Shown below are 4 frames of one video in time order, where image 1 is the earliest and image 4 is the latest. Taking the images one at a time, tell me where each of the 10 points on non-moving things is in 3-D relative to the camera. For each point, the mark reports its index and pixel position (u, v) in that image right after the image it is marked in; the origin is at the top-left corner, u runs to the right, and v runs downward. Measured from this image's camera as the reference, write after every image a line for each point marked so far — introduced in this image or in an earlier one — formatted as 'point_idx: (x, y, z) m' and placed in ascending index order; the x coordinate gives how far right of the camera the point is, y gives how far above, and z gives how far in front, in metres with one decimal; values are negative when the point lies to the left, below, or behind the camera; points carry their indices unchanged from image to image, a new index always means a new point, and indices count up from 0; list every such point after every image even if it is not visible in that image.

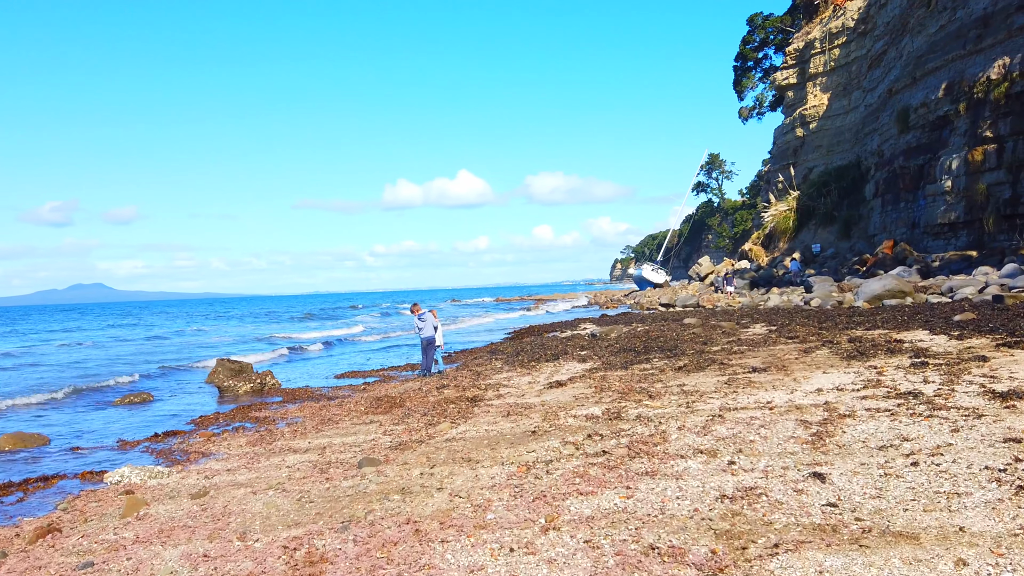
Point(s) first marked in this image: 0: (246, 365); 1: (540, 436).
0: (-5.2, -1.5, +16.7) m
1: (+0.3, -1.4, +8.0) m
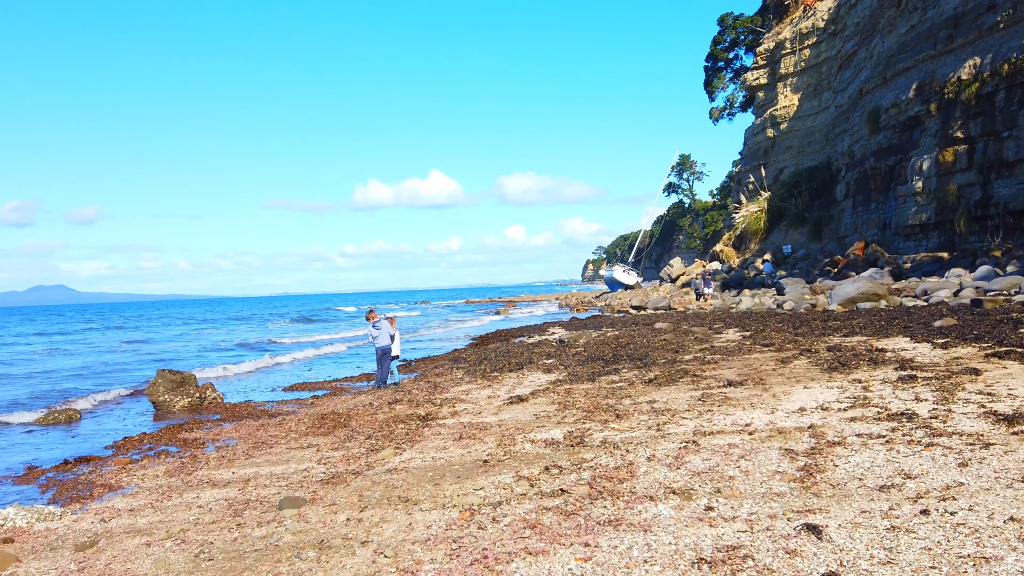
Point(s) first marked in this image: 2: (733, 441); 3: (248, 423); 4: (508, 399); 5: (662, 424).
0: (-6.0, -1.7, +15.5) m
1: (-0.2, -1.5, +7.1) m
2: (+1.9, -1.3, +7.2) m
3: (-3.8, -1.9, +12.0) m
4: (-0.1, -1.6, +11.8) m
5: (+1.5, -1.4, +8.3) m
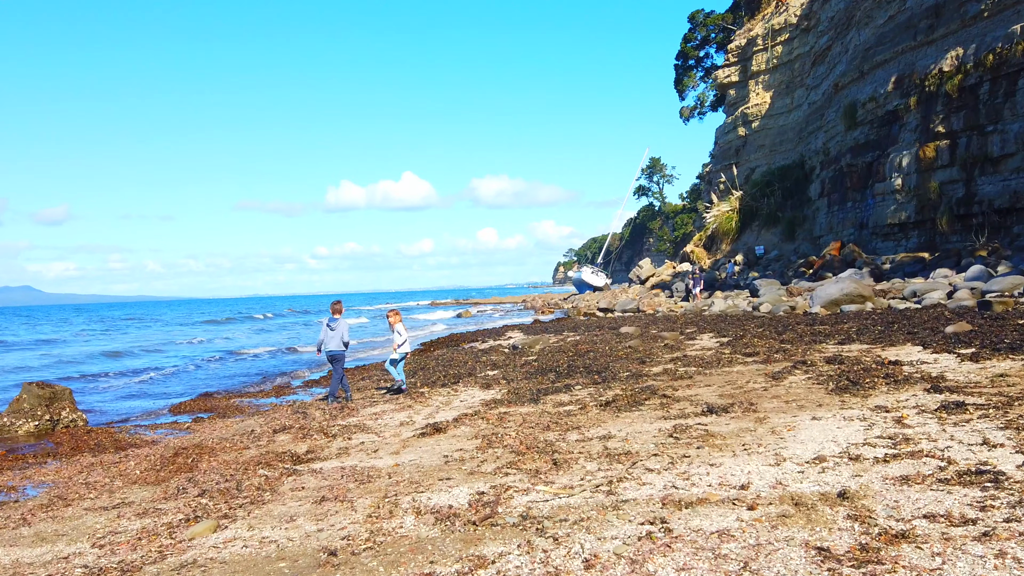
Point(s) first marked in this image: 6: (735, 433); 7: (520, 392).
0: (-7.0, -1.6, +12.6) m
1: (-0.9, -1.4, +4.3) m
2: (+1.1, -1.3, +4.5) m
3: (-4.7, -1.9, +9.1) m
4: (-1.0, -1.5, +9.0) m
5: (+0.7, -1.3, +5.6) m
6: (+1.9, -1.2, +7.0) m
7: (+0.1, -1.4, +11.2) m
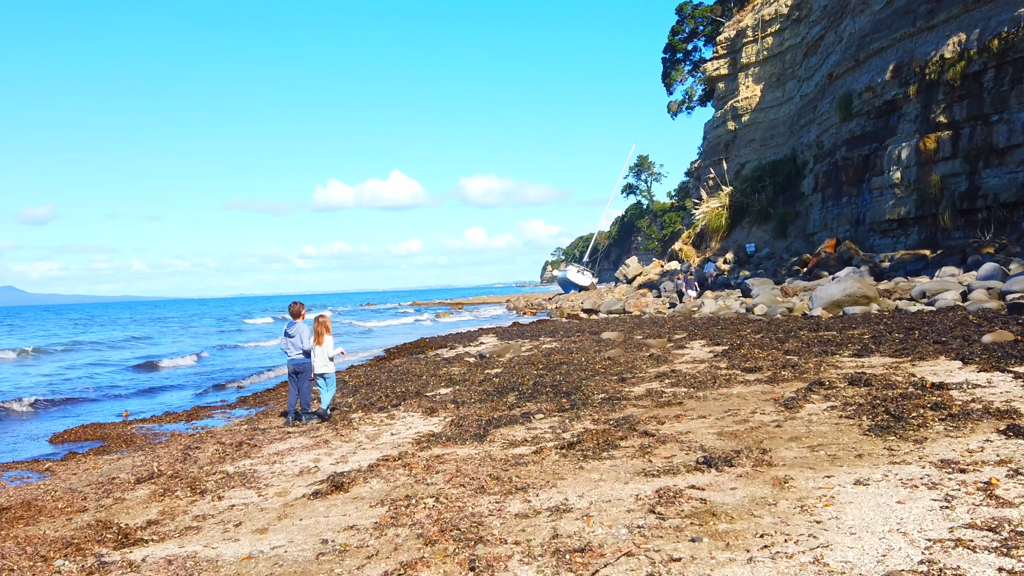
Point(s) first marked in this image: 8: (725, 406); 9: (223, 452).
0: (-7.6, -1.7, +10.2) m
1: (-1.4, -1.5, +2.1) m
2: (+0.6, -1.3, +2.2) m
3: (-5.2, -1.9, +6.8) m
4: (-1.5, -1.5, +6.7) m
5: (+0.2, -1.3, +3.4) m
6: (+1.3, -1.2, +4.8) m
7: (-0.5, -1.4, +8.9) m
8: (+2.2, -1.2, +8.4) m
9: (-2.9, -1.7, +8.7) m
